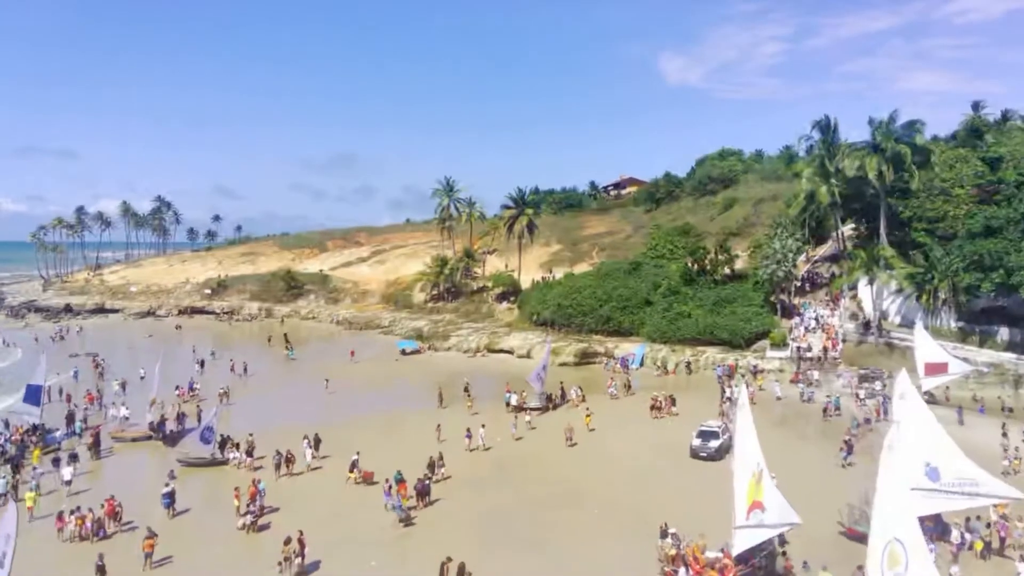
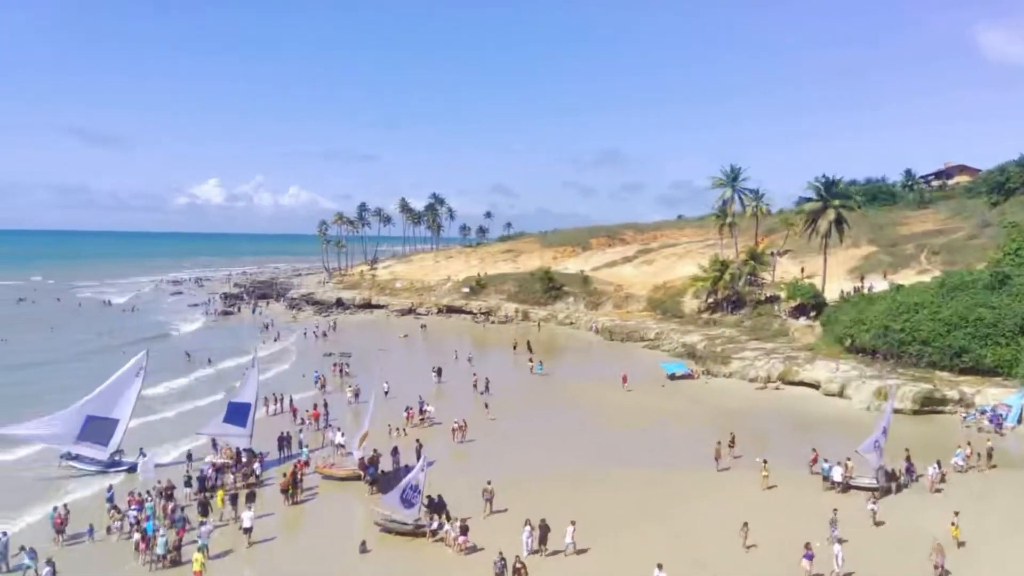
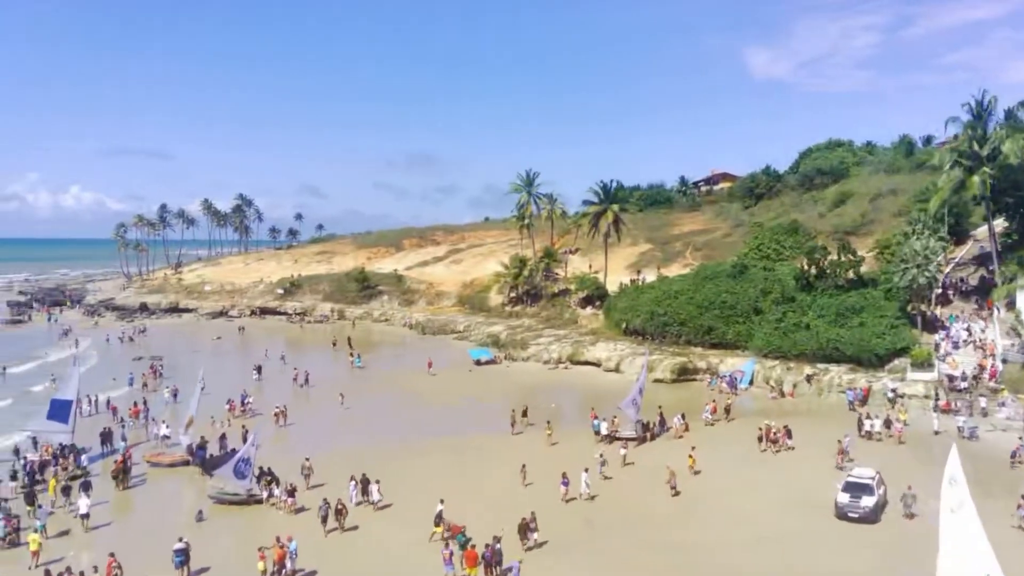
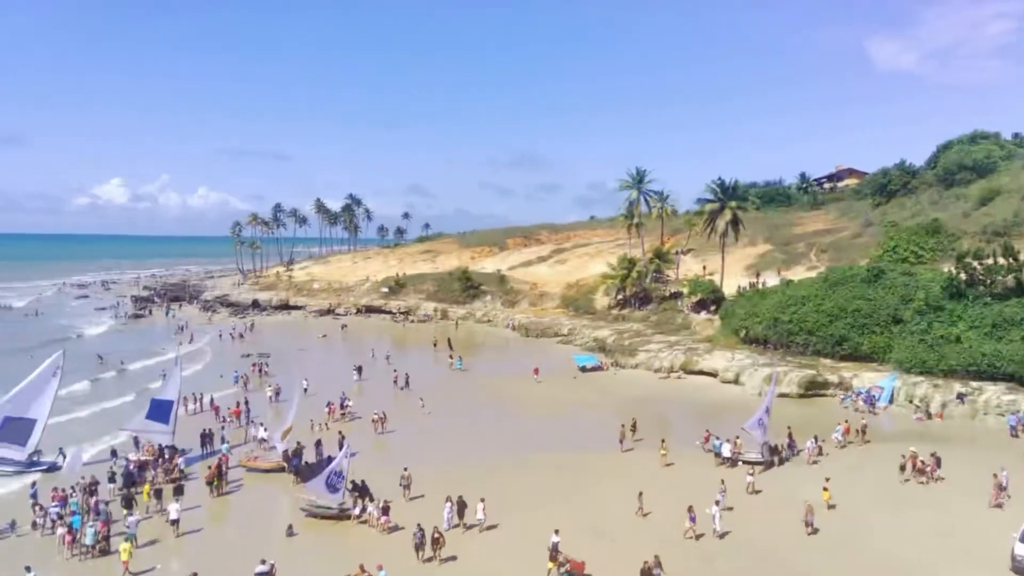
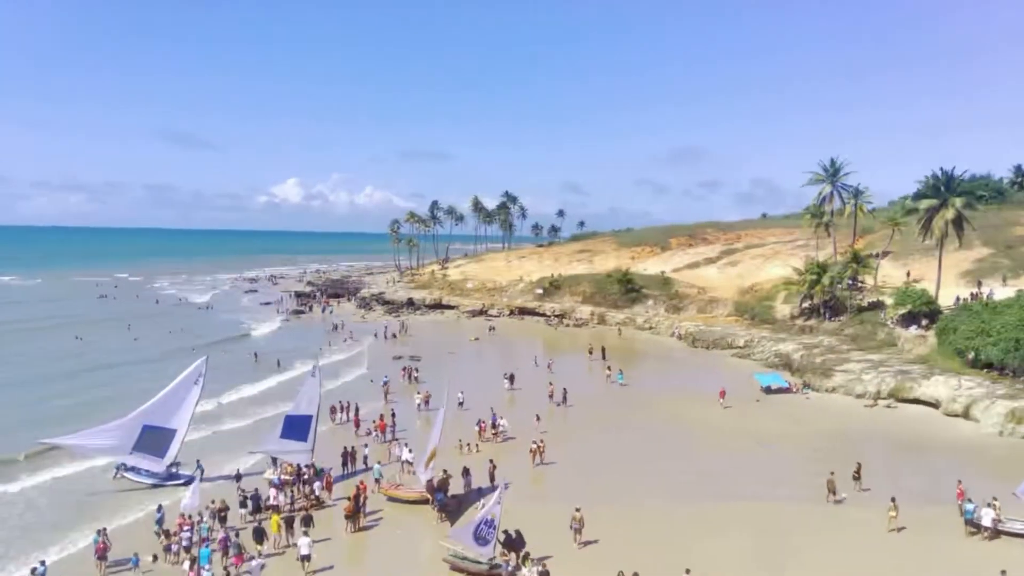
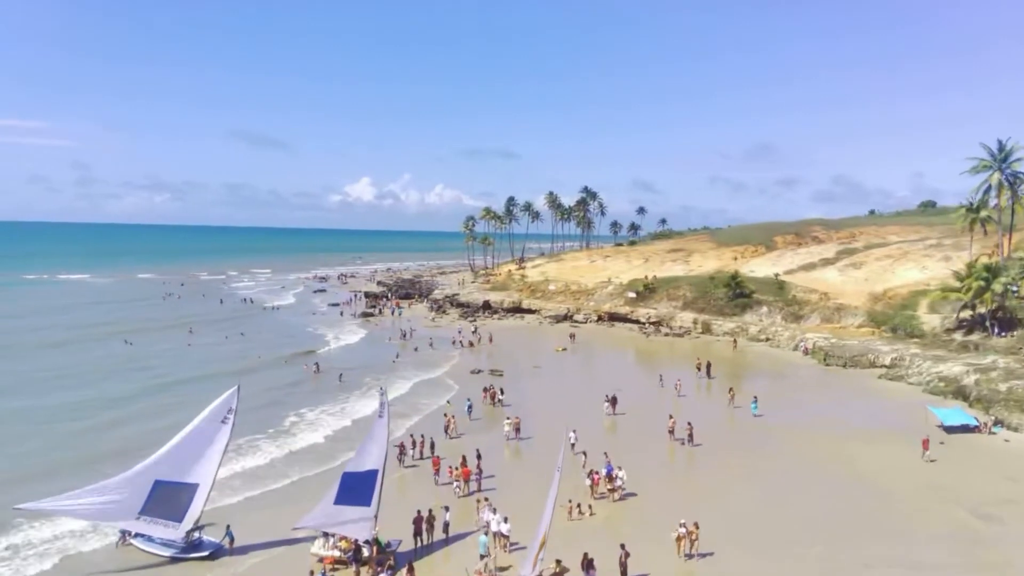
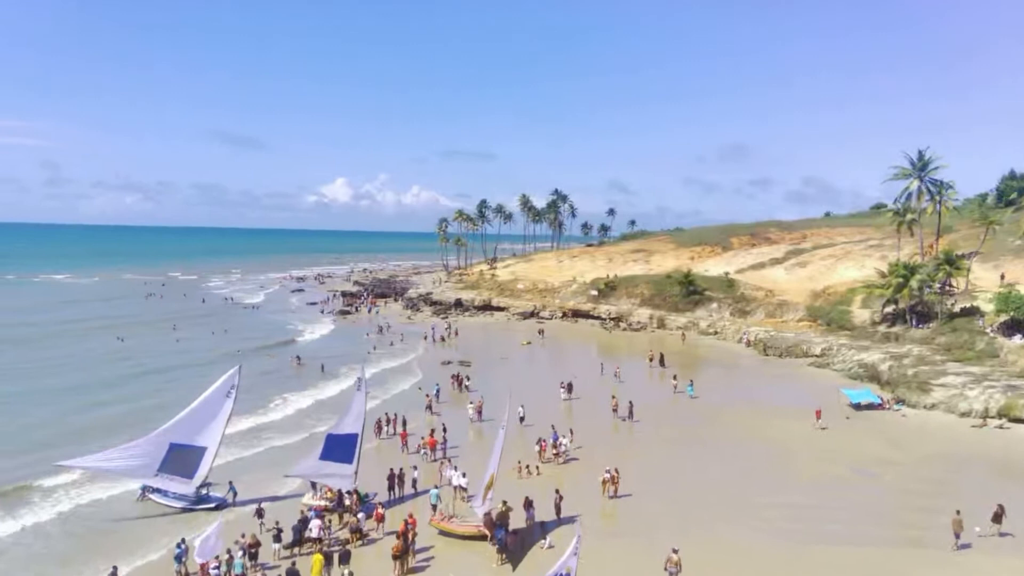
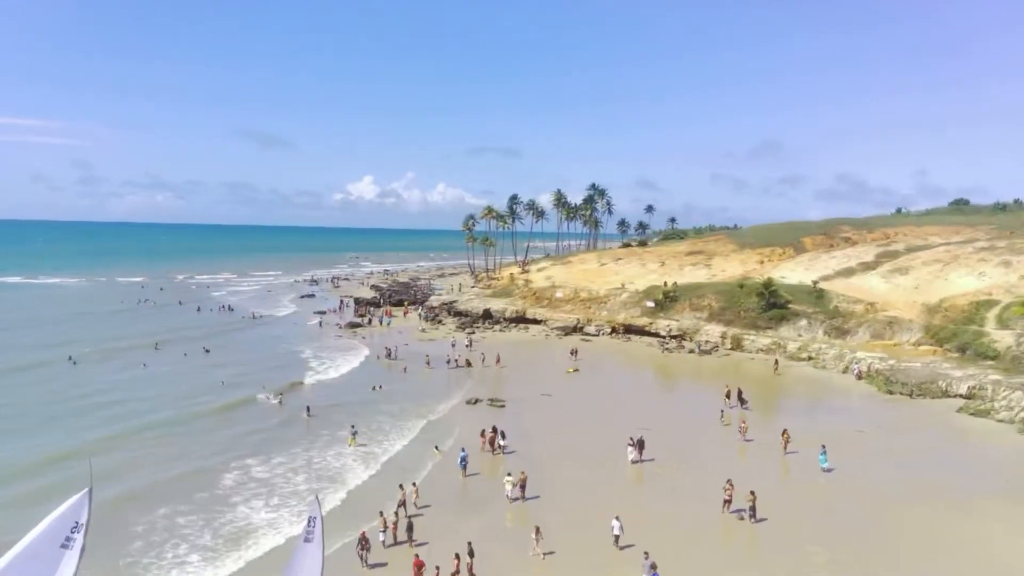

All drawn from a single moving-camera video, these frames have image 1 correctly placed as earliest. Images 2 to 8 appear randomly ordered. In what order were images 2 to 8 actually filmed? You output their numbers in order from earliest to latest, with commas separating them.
3, 4, 2, 5, 7, 6, 8
